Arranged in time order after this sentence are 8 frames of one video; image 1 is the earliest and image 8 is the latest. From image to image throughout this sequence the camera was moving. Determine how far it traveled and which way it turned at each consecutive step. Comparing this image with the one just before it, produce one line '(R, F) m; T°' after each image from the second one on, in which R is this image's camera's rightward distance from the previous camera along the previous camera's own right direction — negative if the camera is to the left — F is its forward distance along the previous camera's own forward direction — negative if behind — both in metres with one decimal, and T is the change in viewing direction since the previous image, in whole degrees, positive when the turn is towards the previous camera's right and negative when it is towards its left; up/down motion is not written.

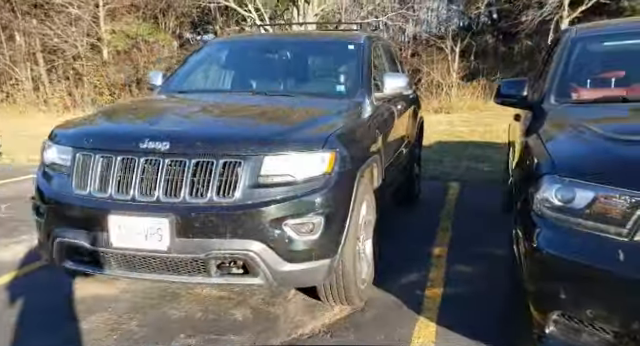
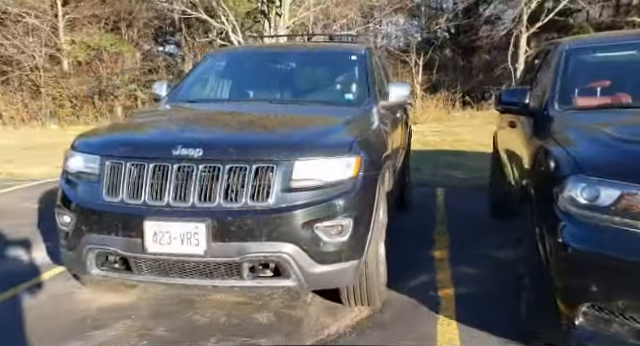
(-0.4, -0.1) m; +4°
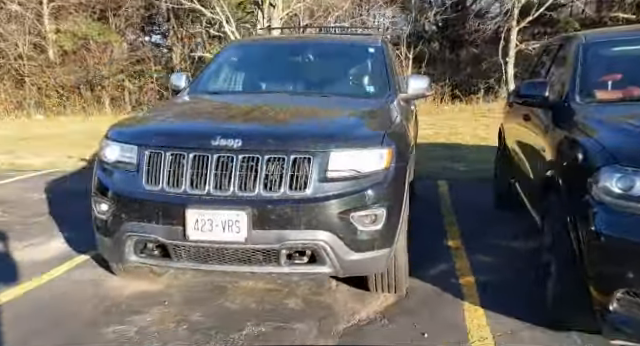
(-0.3, -0.1) m; +2°
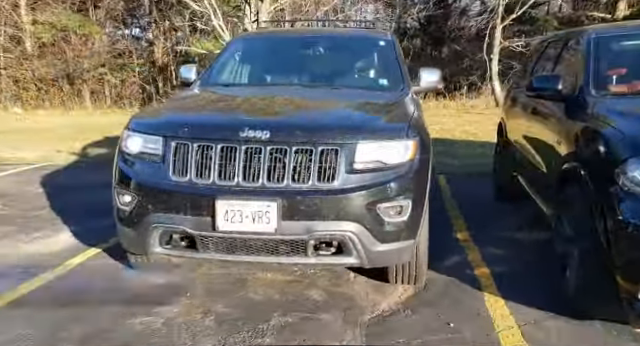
(-0.3, 0.0) m; +2°
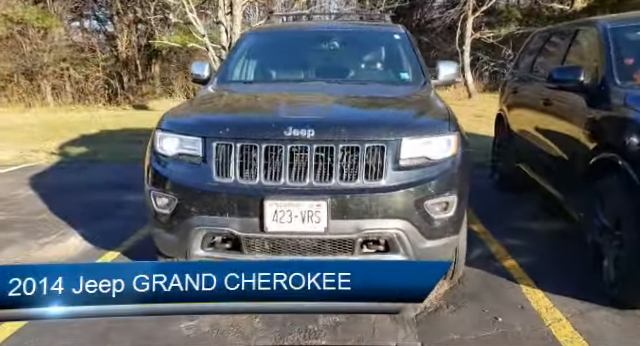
(-0.5, +0.1) m; +4°
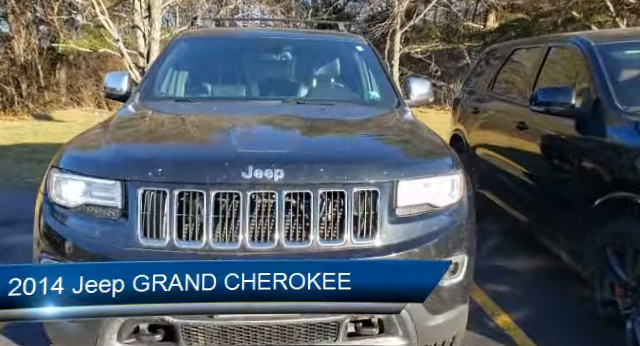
(-0.2, +0.8) m; +9°
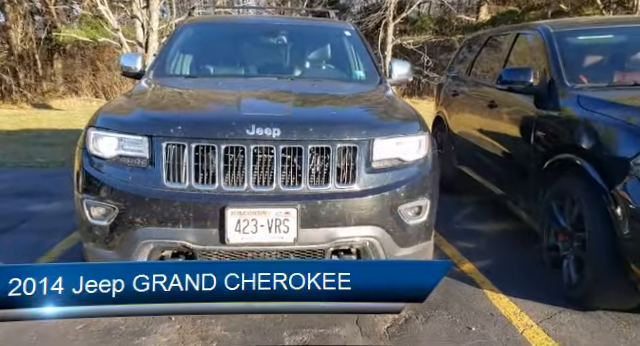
(0.0, -0.5) m; +1°
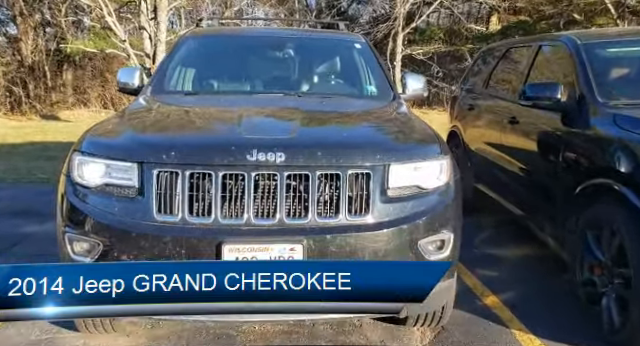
(0.0, +0.3) m; -1°
